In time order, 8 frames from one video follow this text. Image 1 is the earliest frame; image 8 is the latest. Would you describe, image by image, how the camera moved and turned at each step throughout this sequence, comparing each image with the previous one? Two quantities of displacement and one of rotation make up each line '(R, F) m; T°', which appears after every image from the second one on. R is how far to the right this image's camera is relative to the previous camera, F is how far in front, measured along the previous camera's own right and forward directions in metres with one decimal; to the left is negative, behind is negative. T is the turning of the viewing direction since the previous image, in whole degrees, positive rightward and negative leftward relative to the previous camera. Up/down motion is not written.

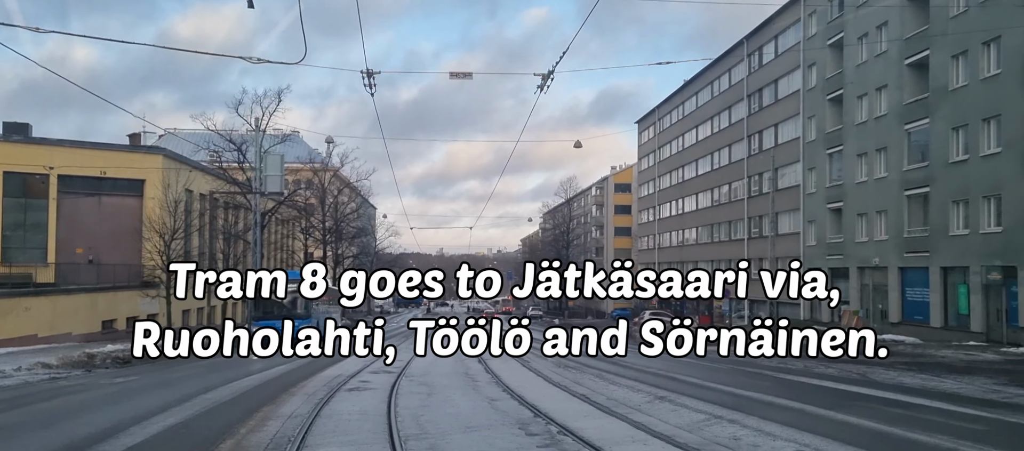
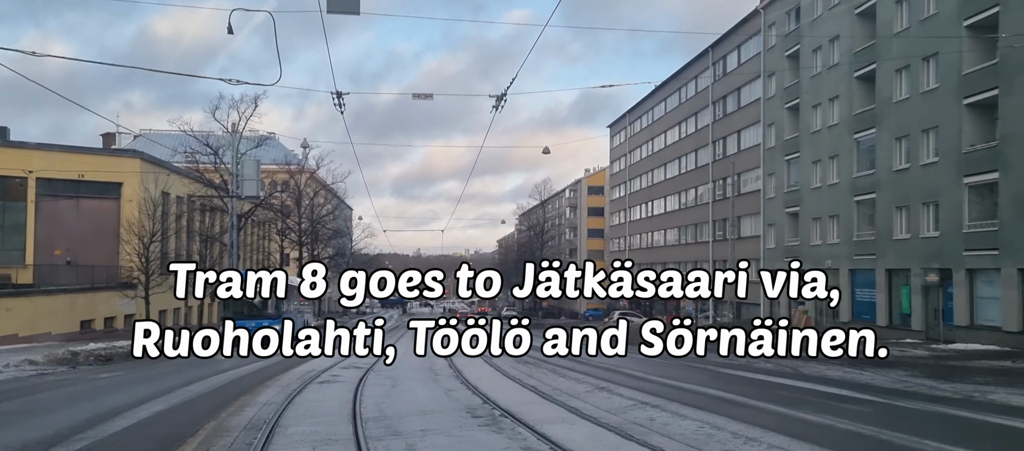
(-0.4, -0.9) m; +2°
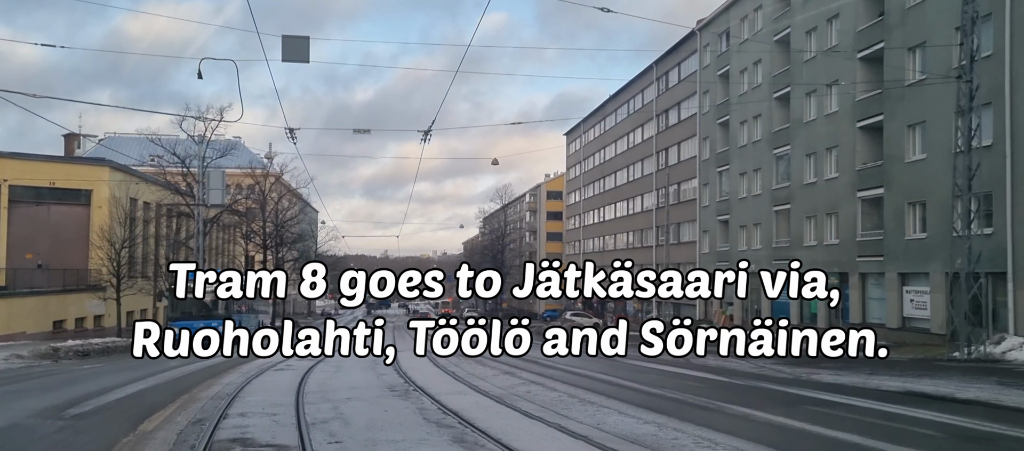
(+1.0, -3.0) m; +2°
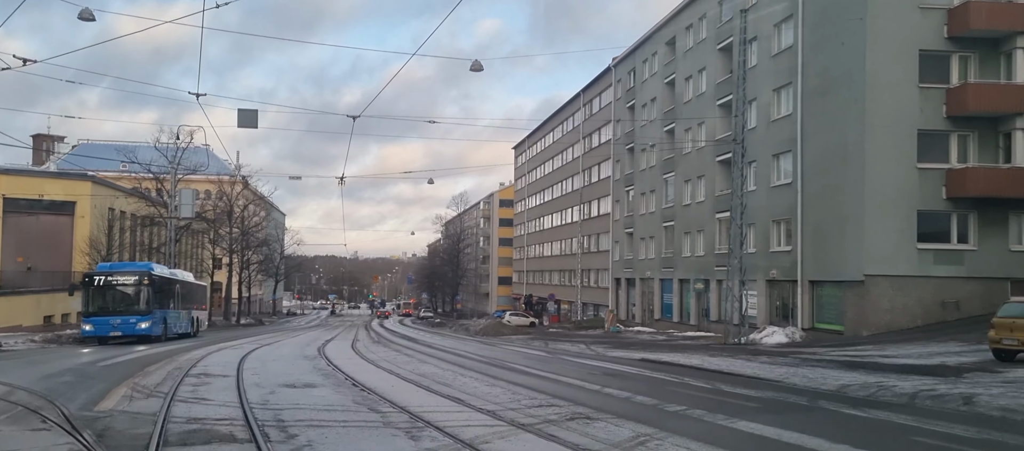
(+2.5, -7.0) m; +2°
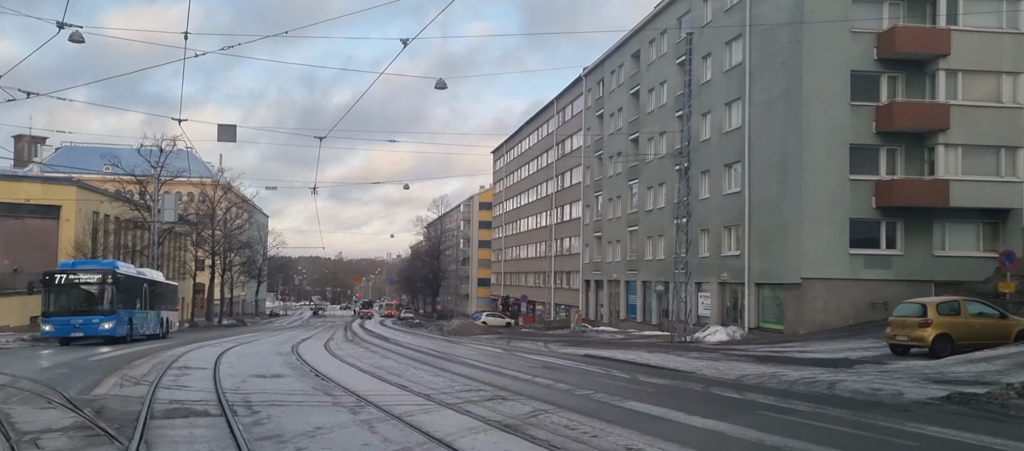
(+0.8, -2.0) m; +1°
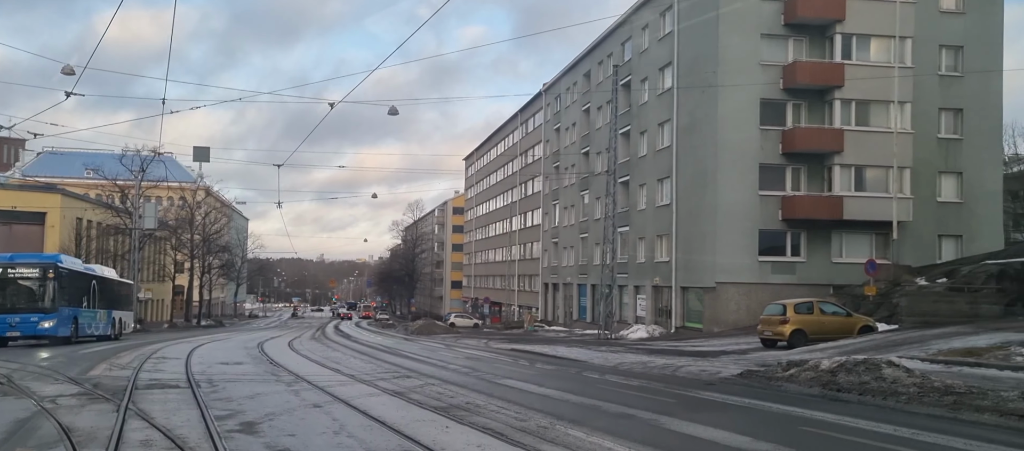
(+1.5, -3.5) m; +1°
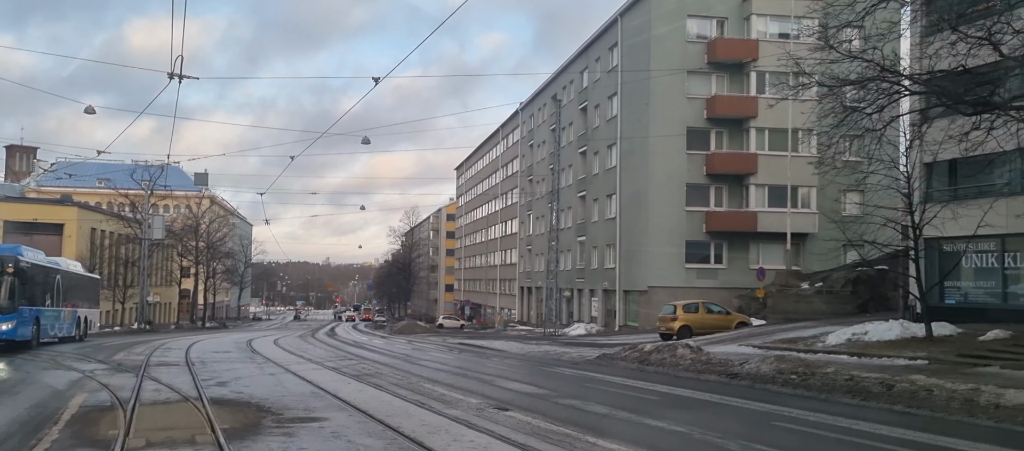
(+2.3, -5.0) m; 0°
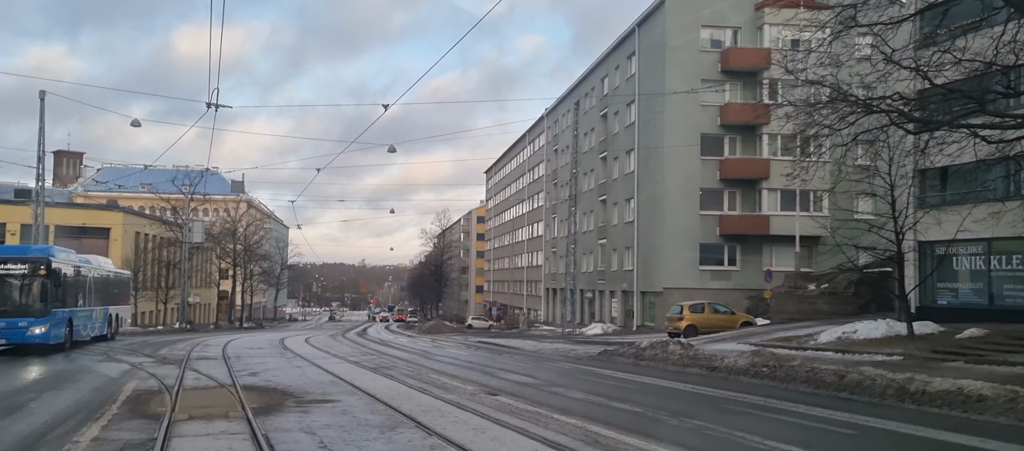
(+0.7, -1.6) m; -2°
